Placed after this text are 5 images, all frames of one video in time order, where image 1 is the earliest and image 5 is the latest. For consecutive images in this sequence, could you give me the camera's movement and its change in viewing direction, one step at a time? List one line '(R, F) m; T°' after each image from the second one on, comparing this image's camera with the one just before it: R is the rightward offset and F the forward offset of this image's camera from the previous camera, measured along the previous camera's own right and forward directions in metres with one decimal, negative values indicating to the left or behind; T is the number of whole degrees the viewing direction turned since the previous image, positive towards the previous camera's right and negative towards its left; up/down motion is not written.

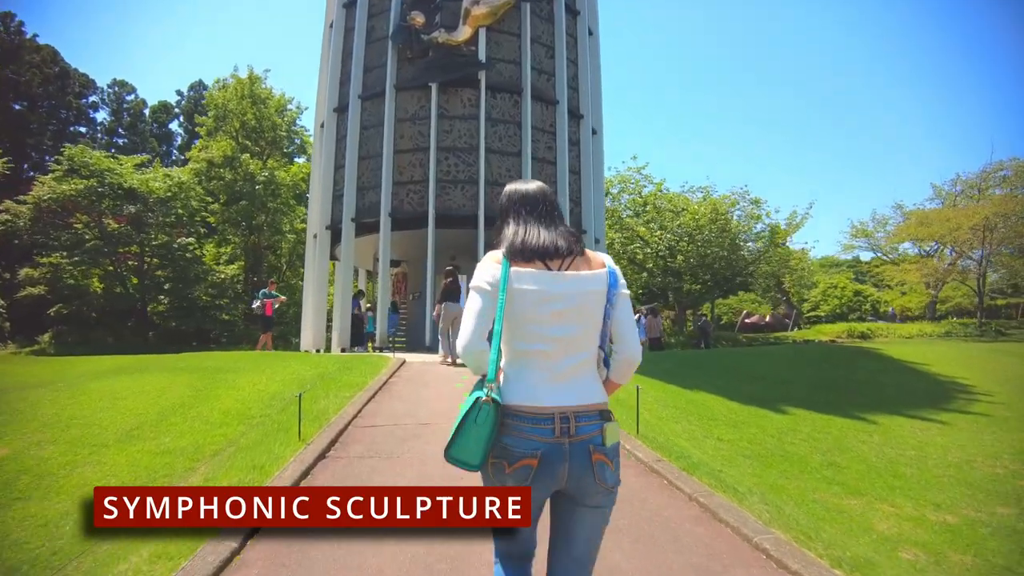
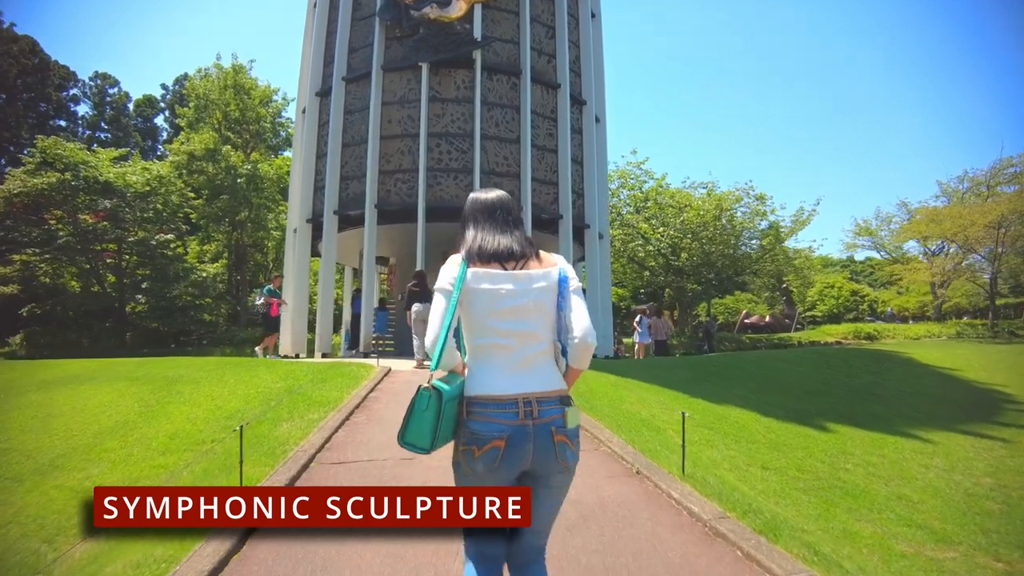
(-0.1, +1.4) m; +1°
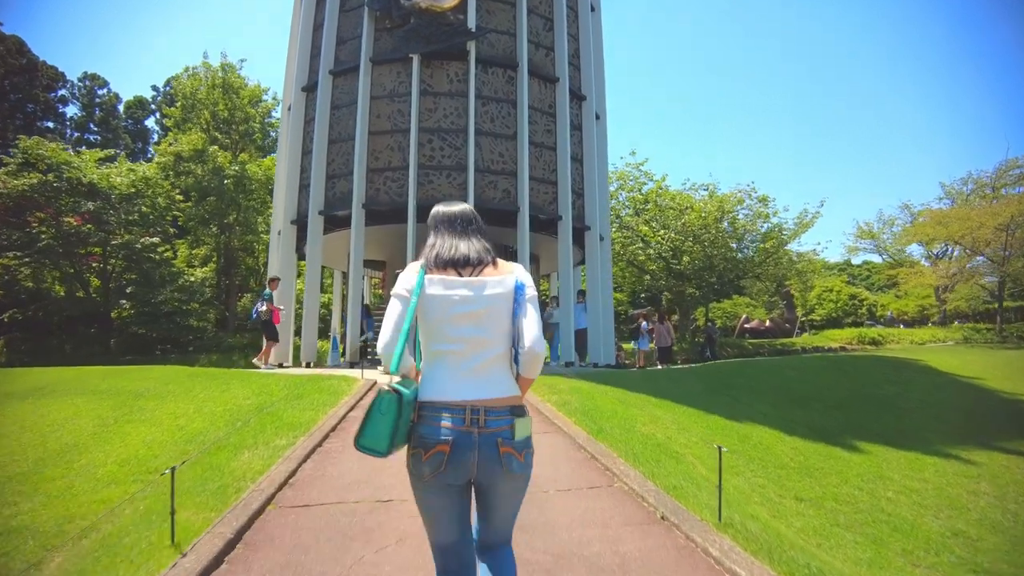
(0.0, +0.9) m; 0°
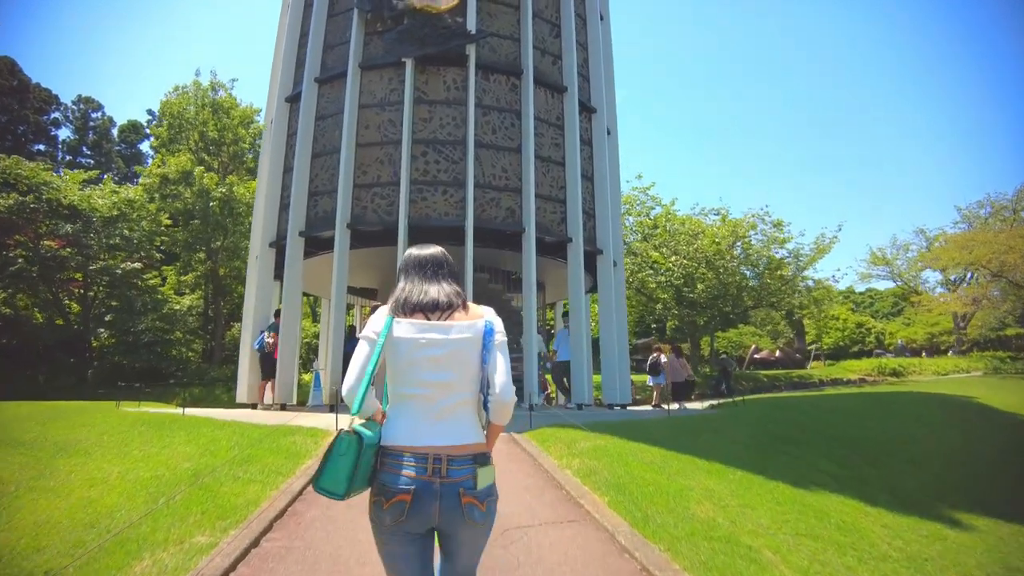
(-0.1, +1.7) m; 0°
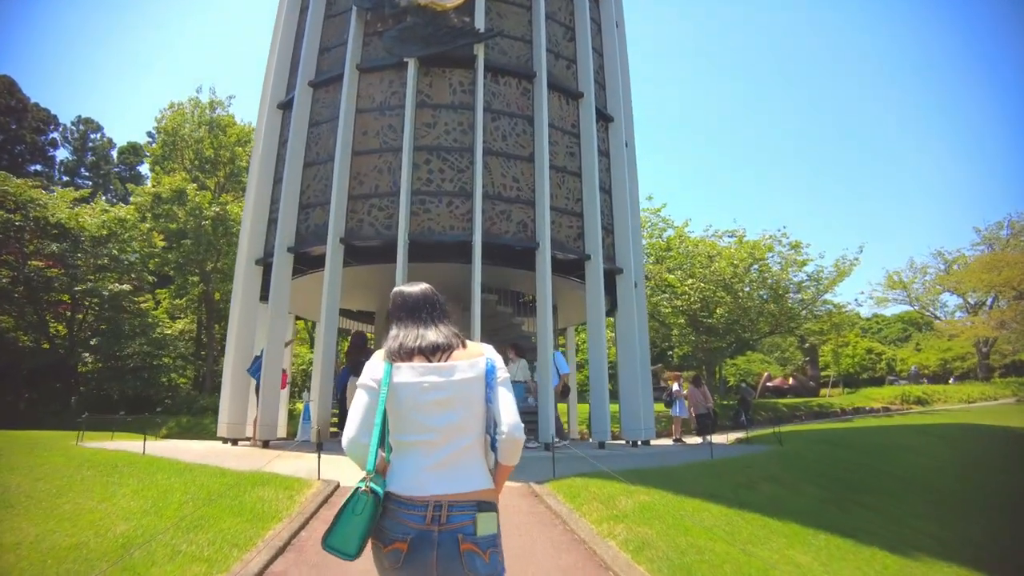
(-0.2, +1.4) m; 0°
